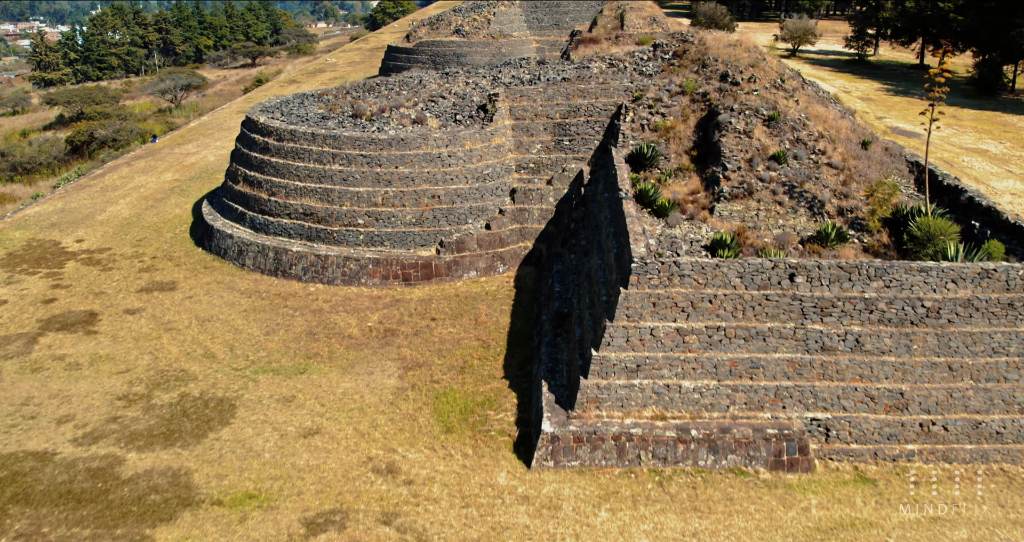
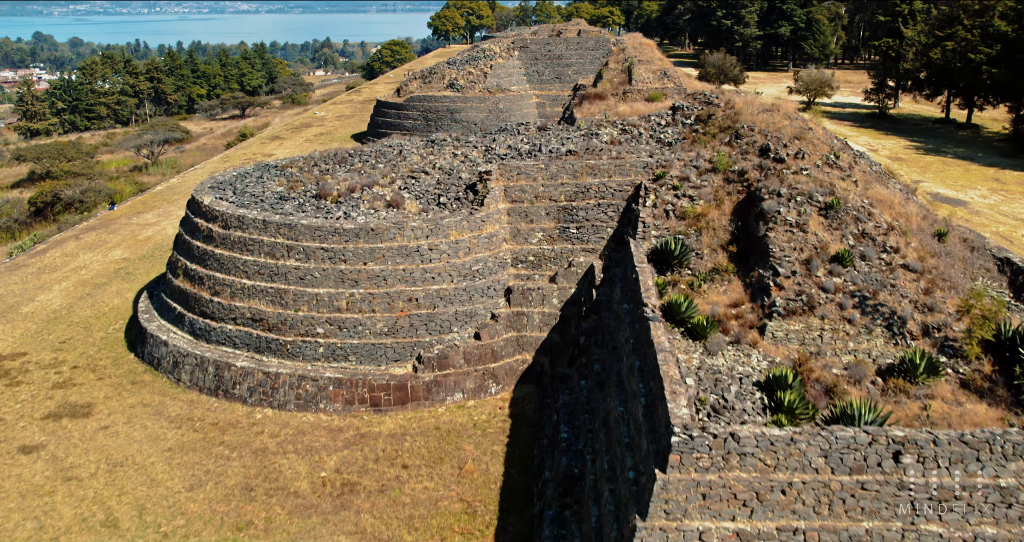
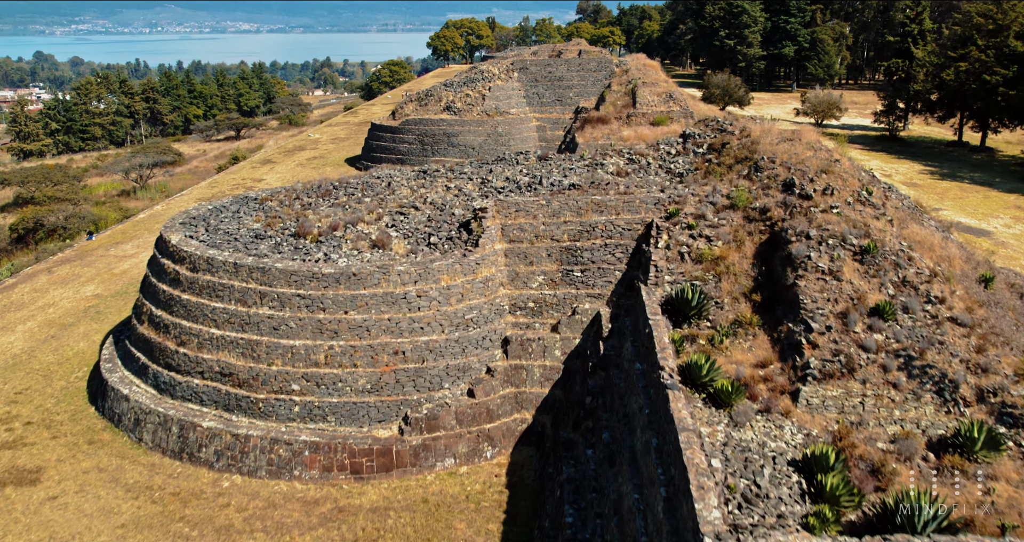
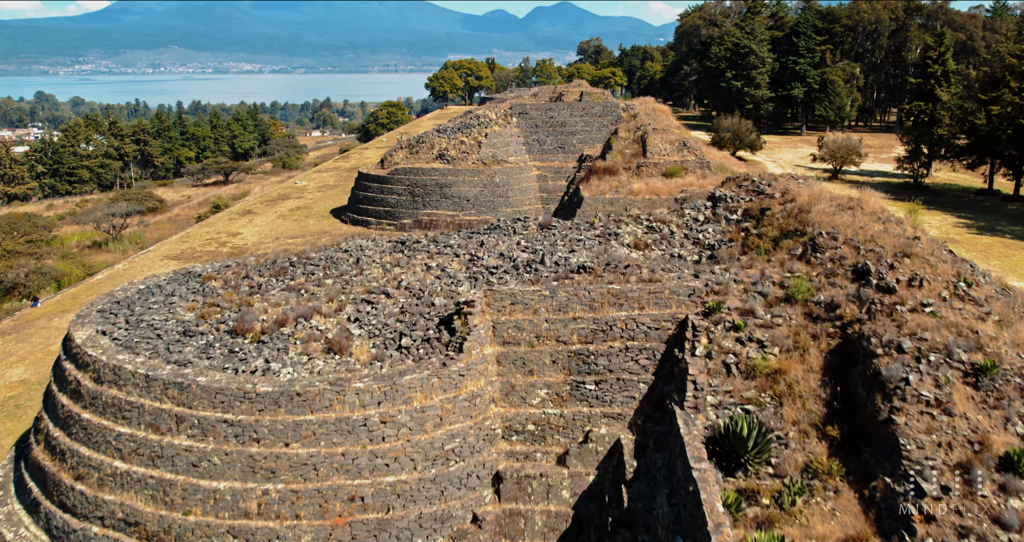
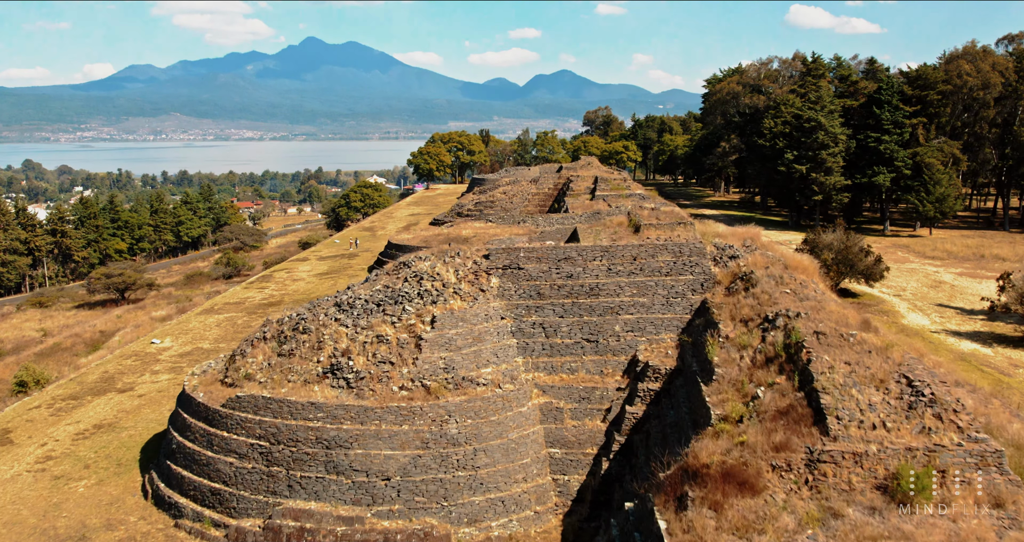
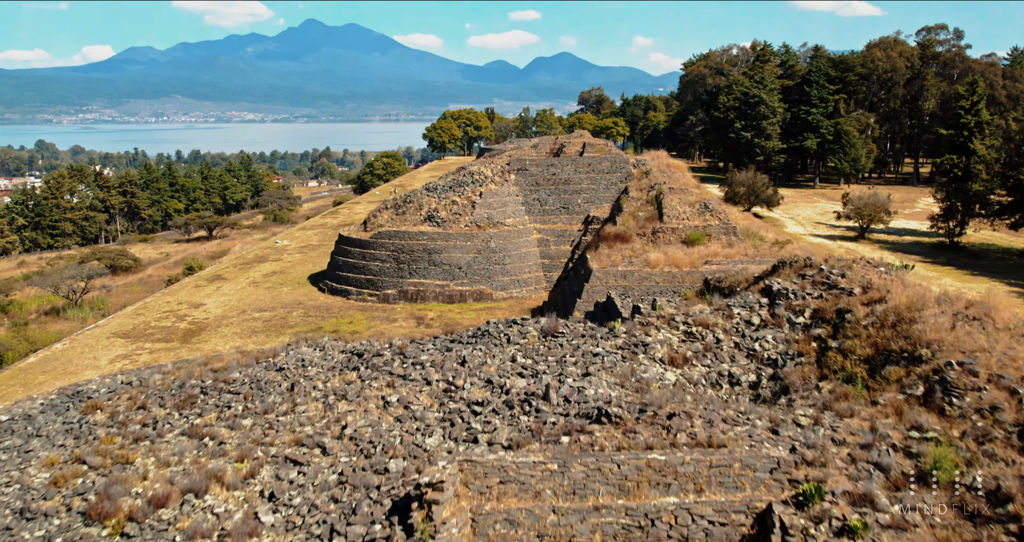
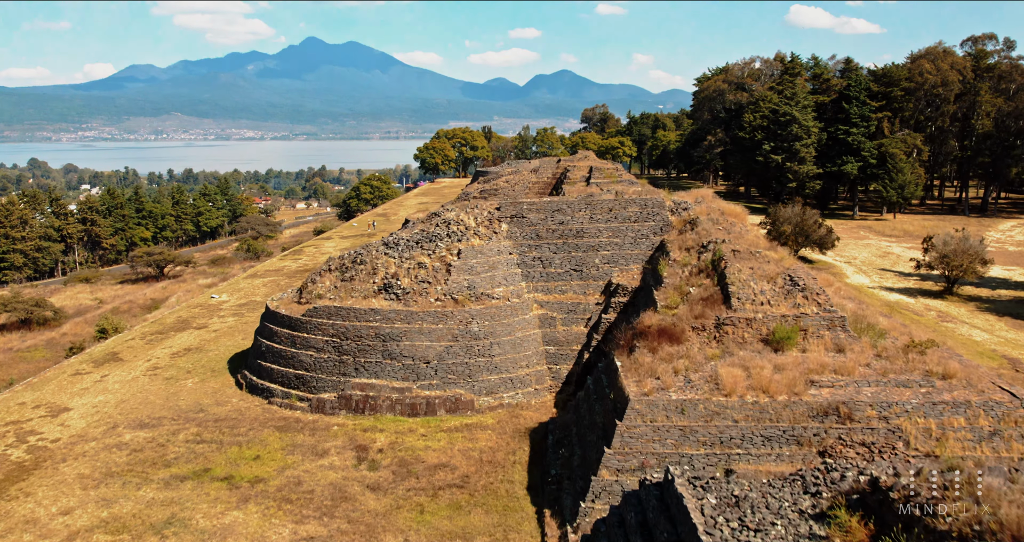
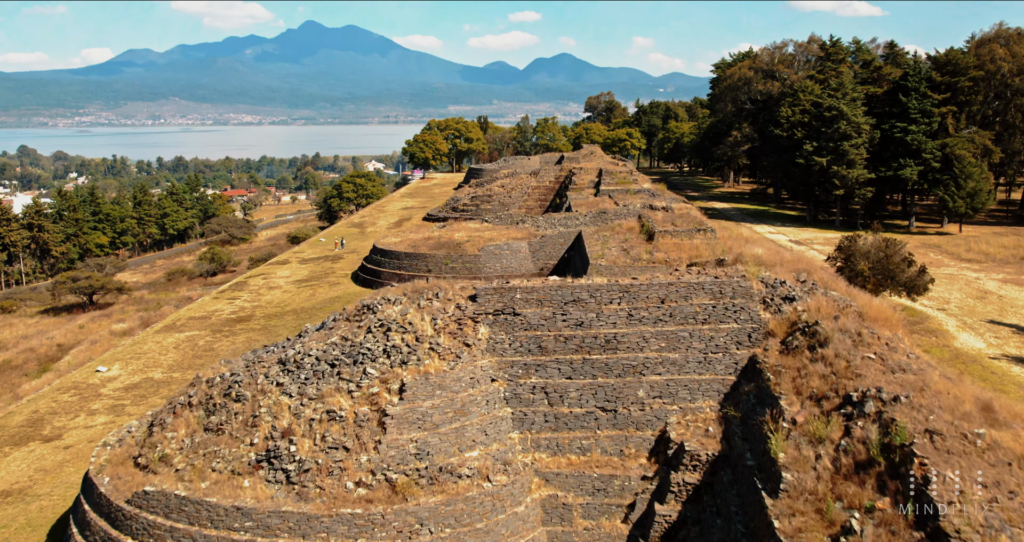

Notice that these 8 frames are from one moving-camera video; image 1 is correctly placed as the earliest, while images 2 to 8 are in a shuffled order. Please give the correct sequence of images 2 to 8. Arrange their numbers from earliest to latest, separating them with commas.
2, 3, 4, 6, 7, 5, 8
